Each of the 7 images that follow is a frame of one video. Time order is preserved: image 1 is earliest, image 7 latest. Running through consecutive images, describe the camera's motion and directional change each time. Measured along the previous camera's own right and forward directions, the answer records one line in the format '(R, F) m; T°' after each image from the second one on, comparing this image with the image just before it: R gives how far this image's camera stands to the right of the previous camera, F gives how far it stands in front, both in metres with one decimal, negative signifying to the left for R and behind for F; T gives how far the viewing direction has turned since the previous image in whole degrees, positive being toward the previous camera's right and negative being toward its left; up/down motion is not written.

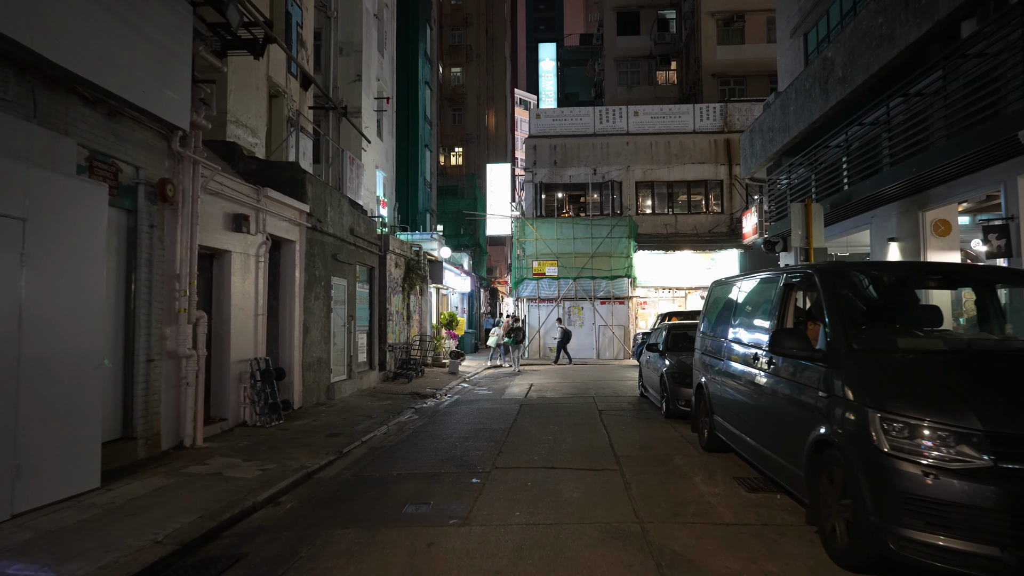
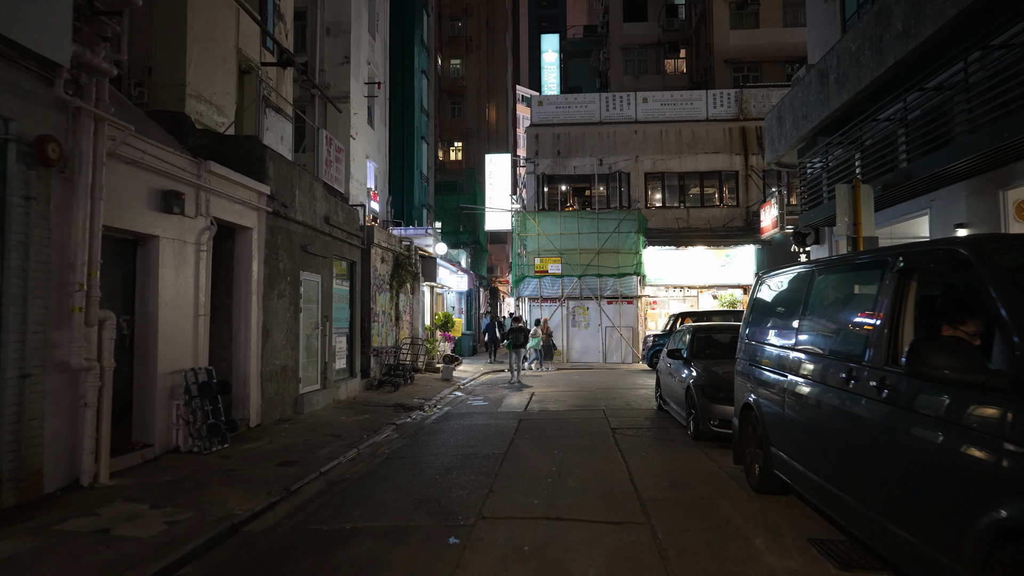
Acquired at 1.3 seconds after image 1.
(+0.1, +1.8) m; 0°
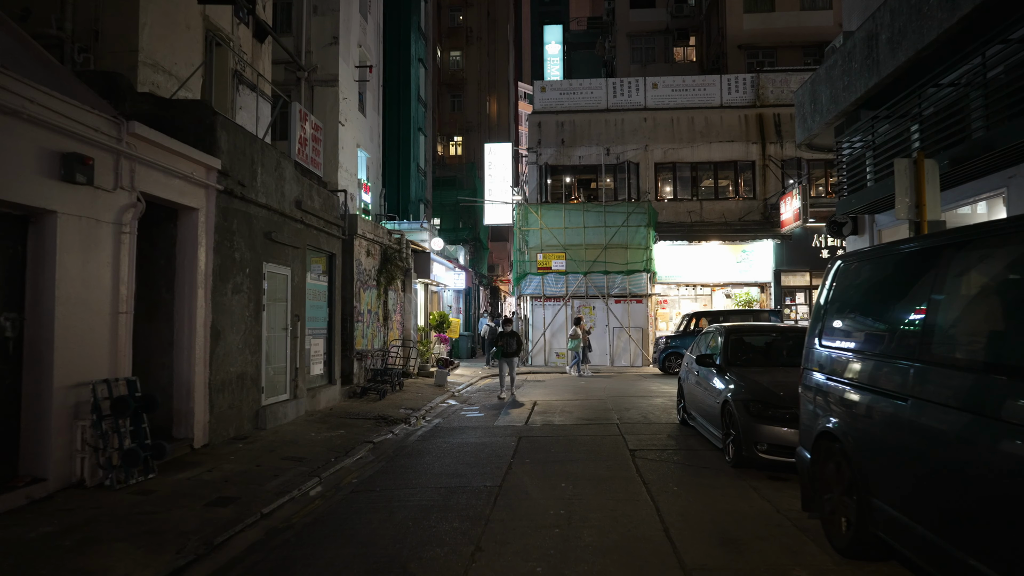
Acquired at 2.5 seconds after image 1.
(+0.1, +1.7) m; 0°
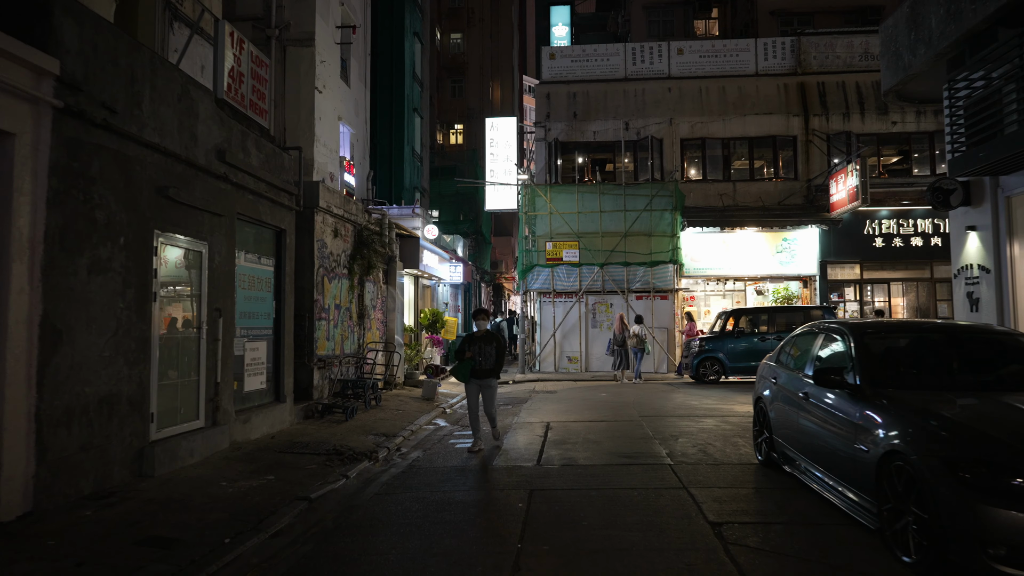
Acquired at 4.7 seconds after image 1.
(0.0, +3.2) m; 0°
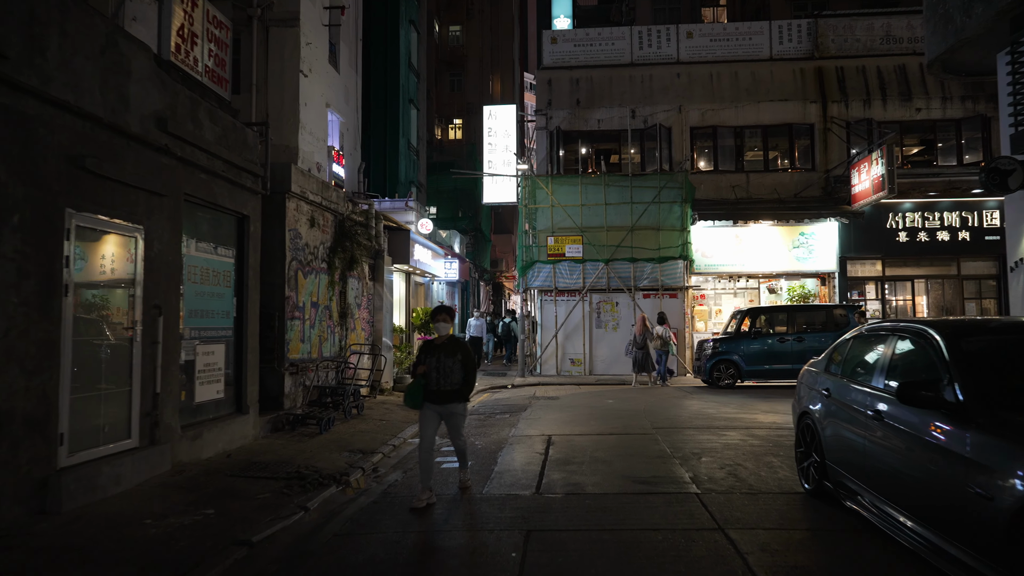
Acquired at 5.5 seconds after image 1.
(+0.1, +1.3) m; 0°
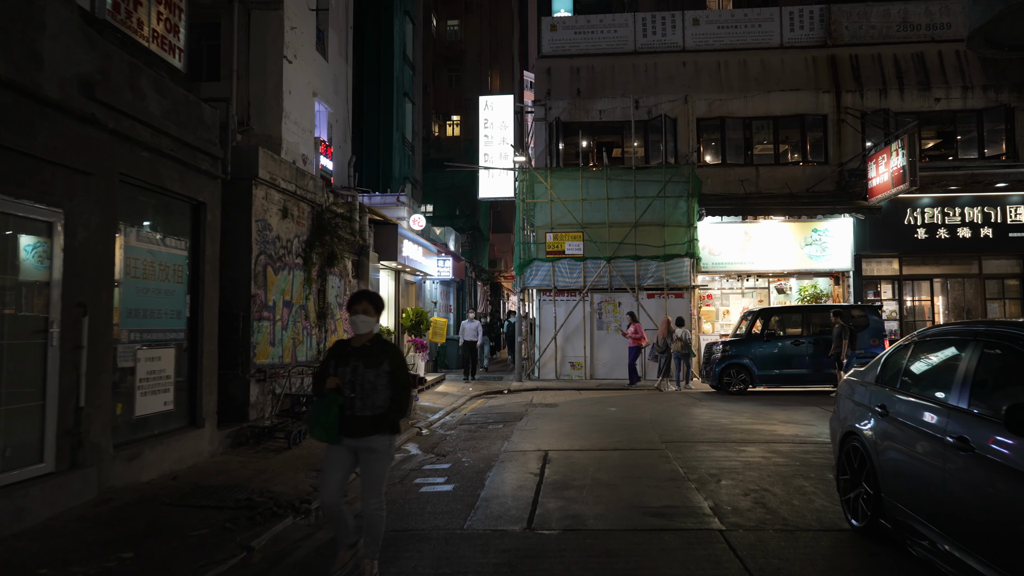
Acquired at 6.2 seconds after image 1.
(+0.1, +1.0) m; 0°
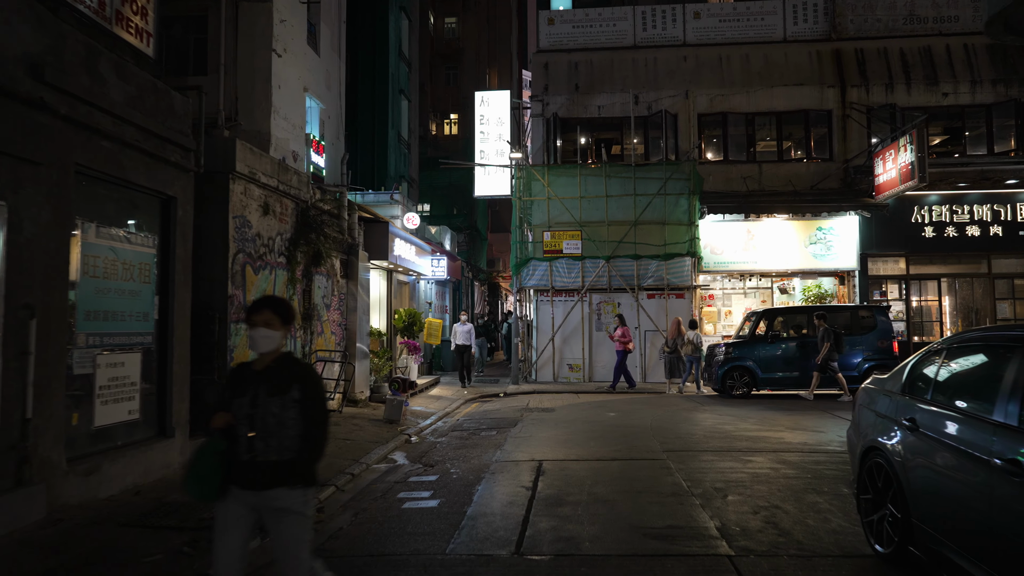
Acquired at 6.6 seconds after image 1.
(+0.1, +0.5) m; 0°
